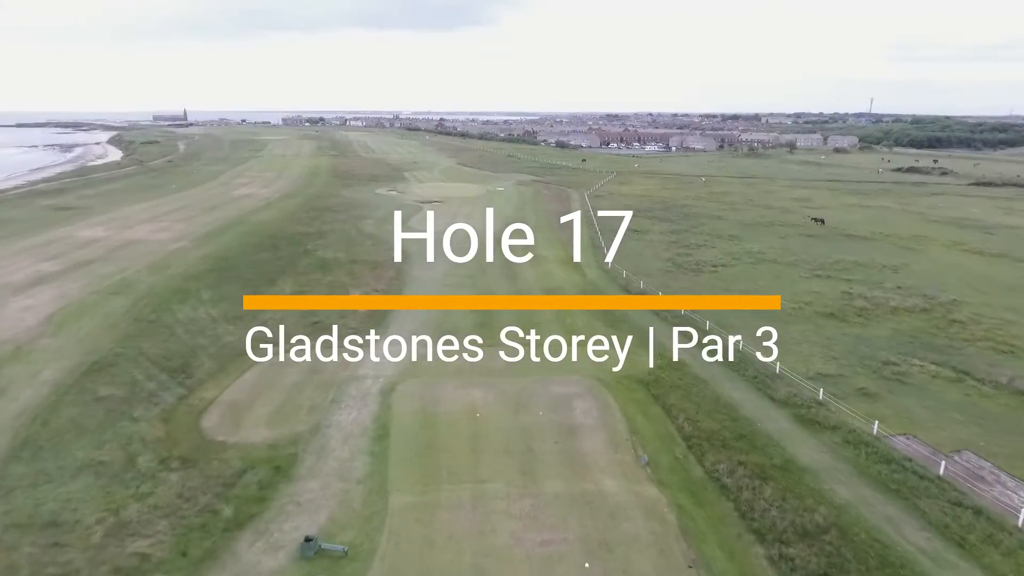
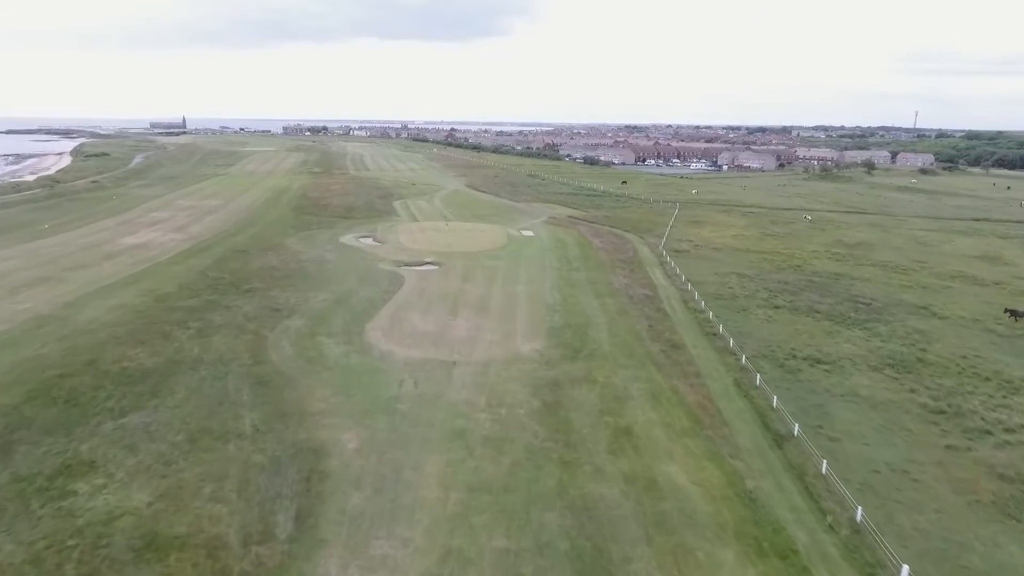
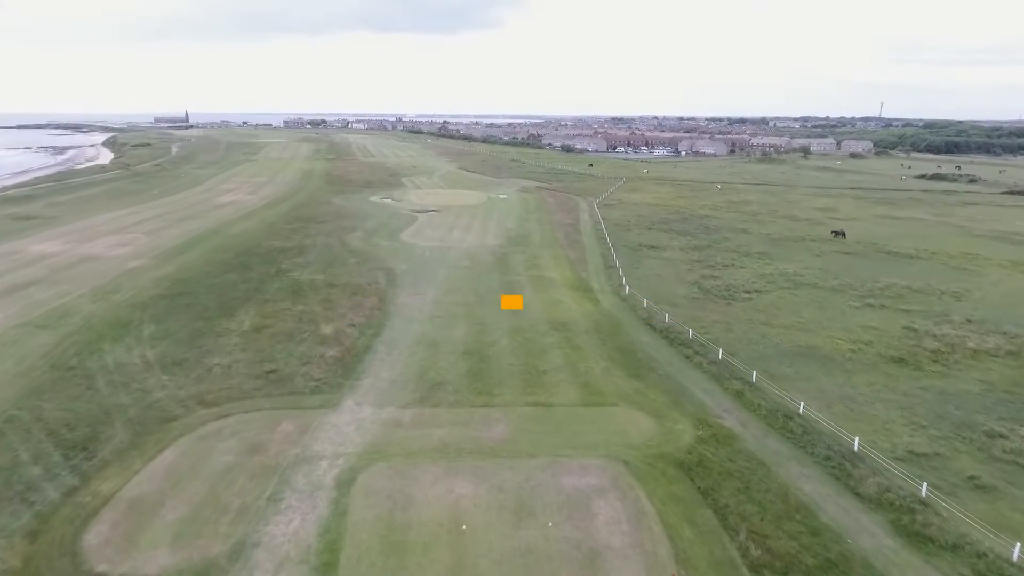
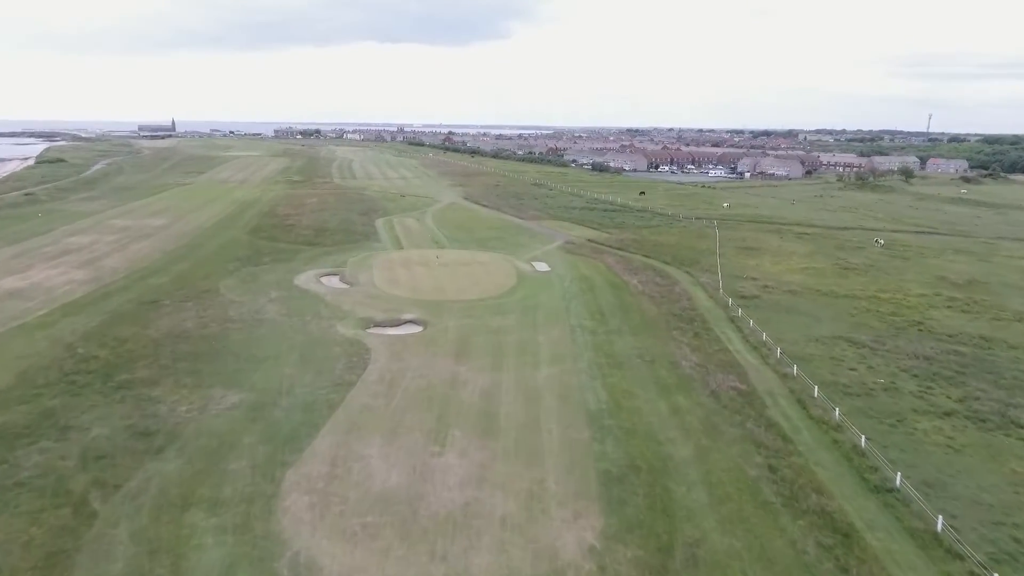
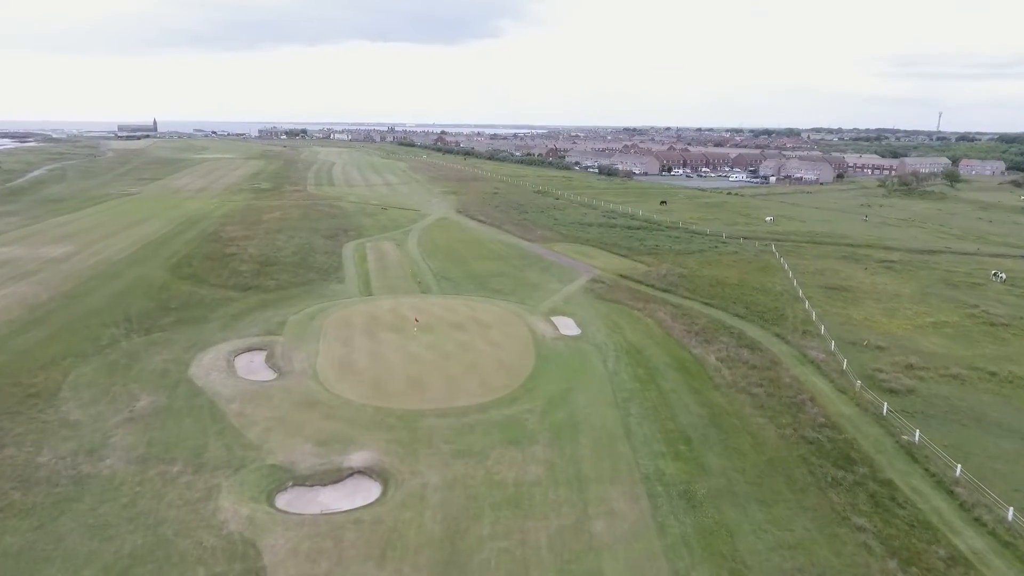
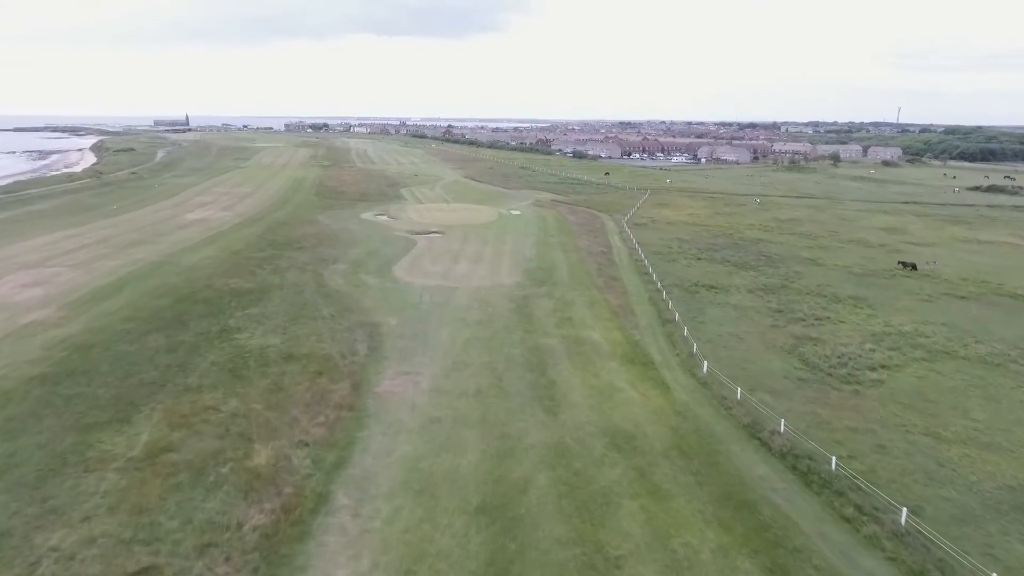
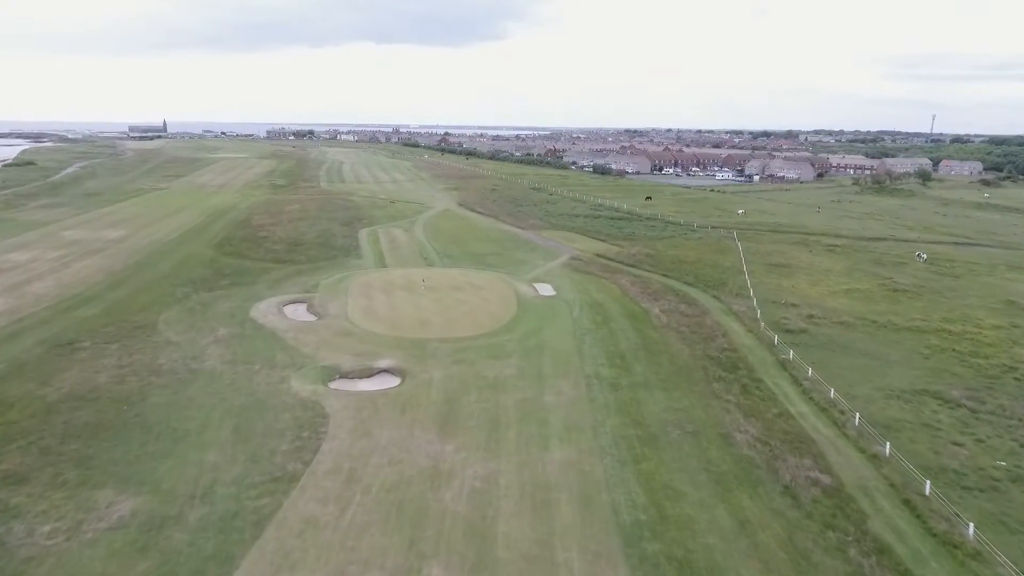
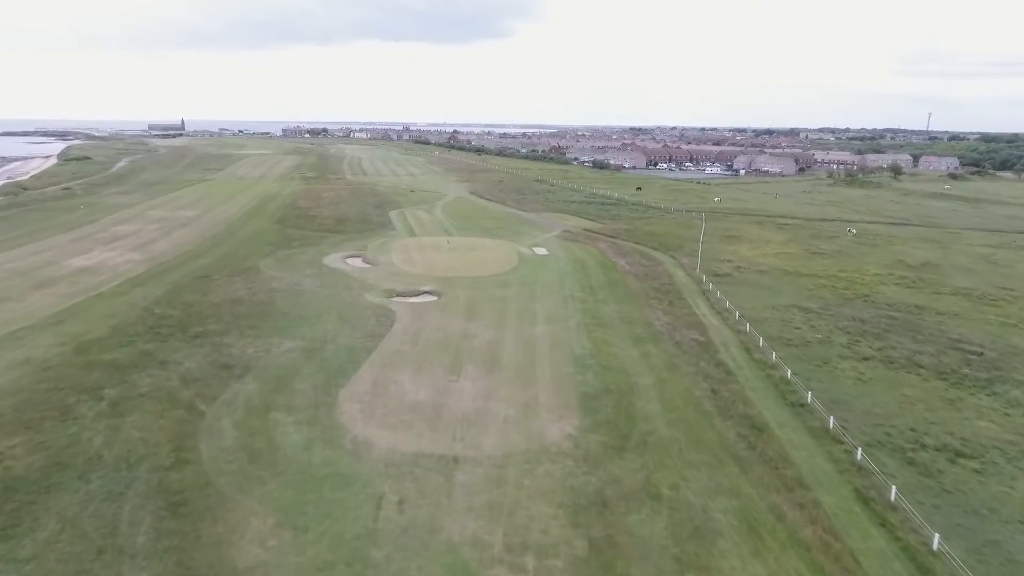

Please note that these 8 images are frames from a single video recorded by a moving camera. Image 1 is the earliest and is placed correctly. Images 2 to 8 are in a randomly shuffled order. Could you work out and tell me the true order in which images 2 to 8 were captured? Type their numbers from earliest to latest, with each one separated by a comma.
3, 6, 2, 8, 4, 7, 5
